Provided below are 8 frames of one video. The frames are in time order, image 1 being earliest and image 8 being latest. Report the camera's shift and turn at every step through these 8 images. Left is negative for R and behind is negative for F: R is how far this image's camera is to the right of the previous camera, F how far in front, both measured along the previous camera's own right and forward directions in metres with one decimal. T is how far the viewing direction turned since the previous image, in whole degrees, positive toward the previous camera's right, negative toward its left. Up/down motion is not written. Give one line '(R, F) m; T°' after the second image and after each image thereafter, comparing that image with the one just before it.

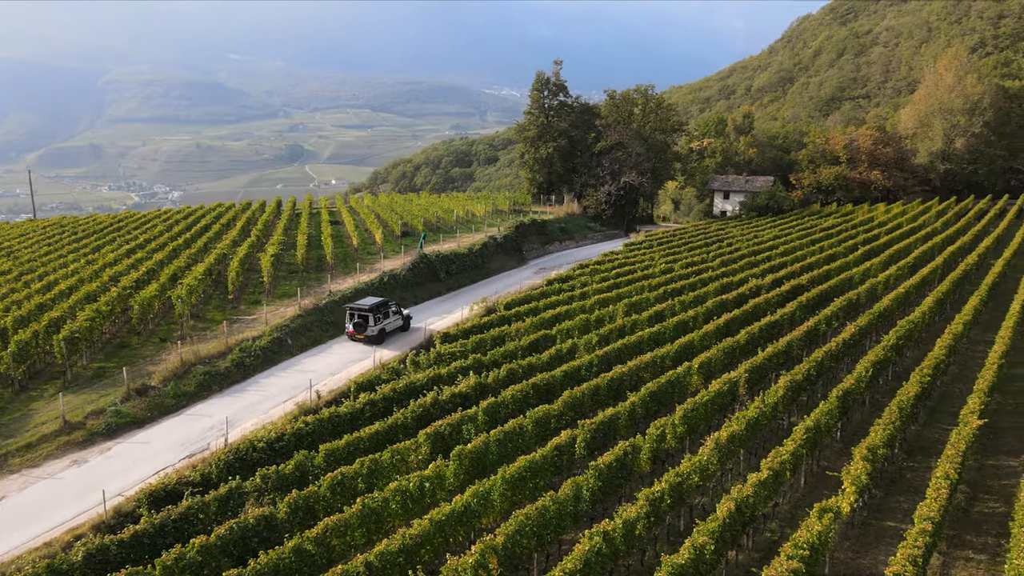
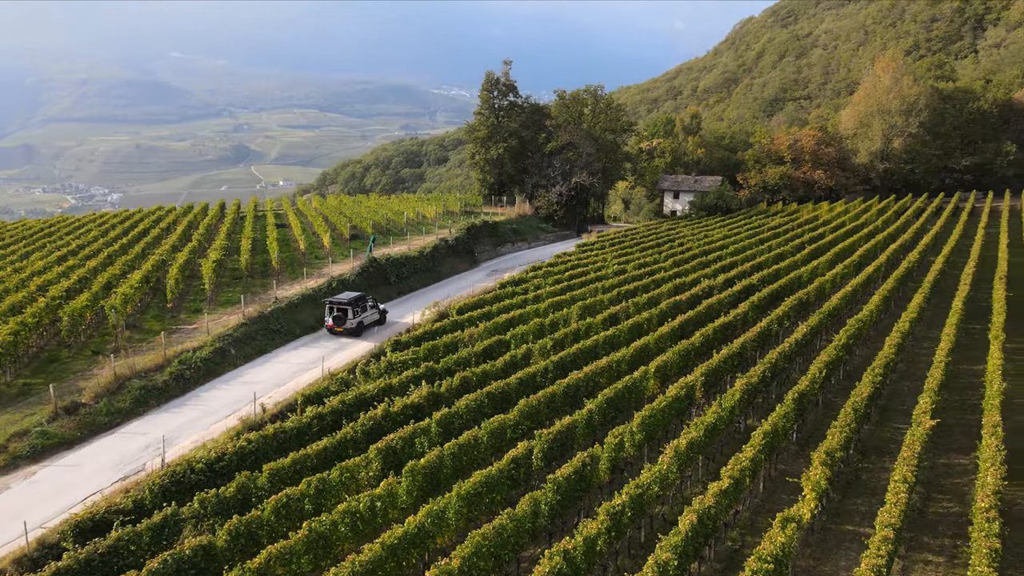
(0.0, +0.4) m; +4°
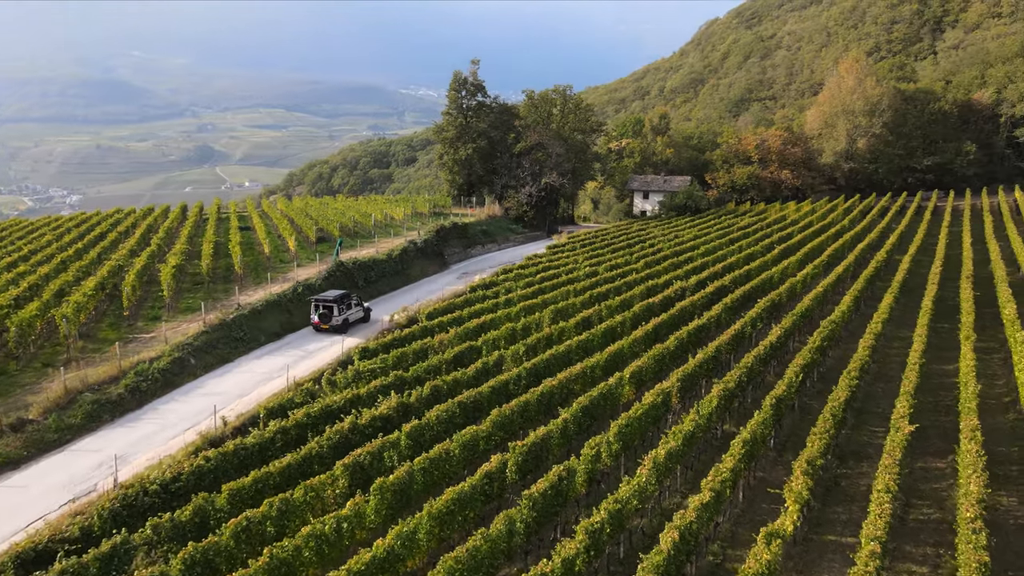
(0.0, +0.4) m; +2°
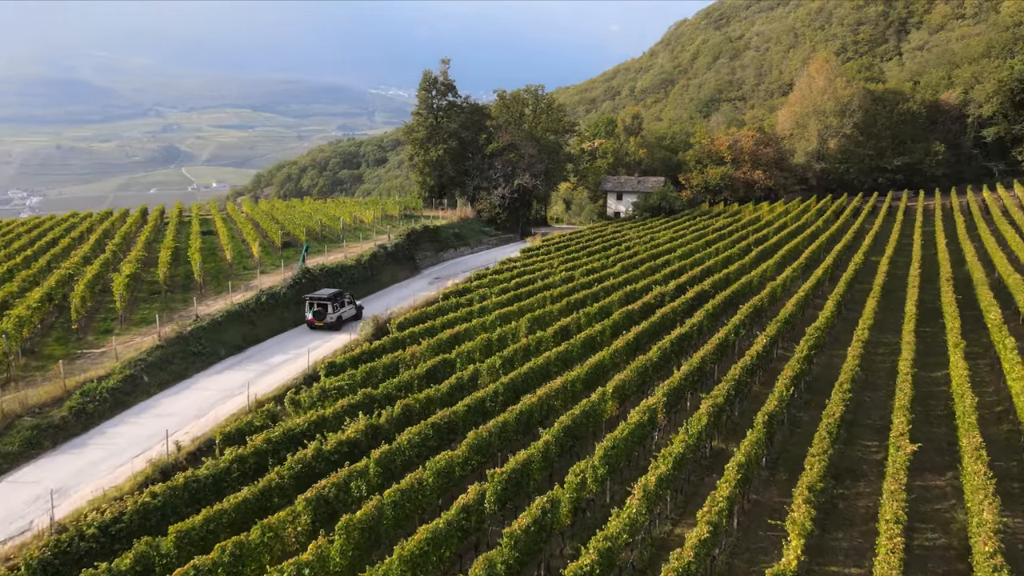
(-0.1, +0.9) m; +2°
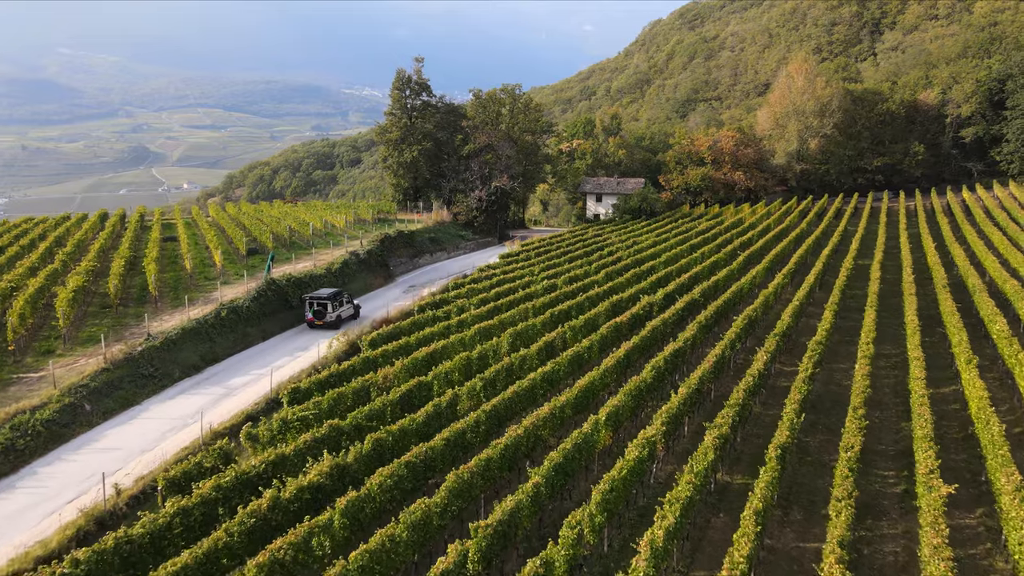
(-0.1, +1.4) m; +2°
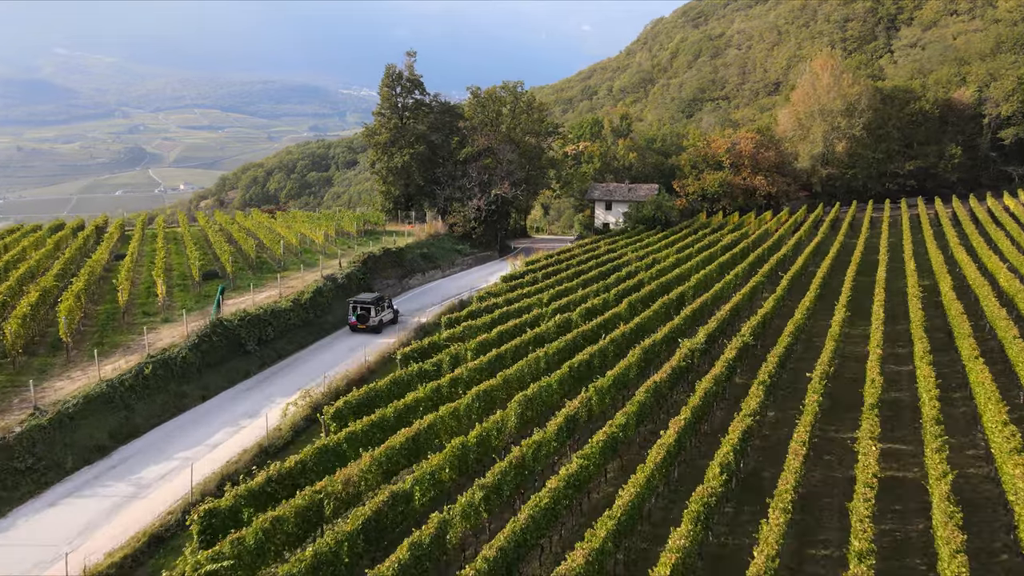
(-0.2, +4.8) m; 0°
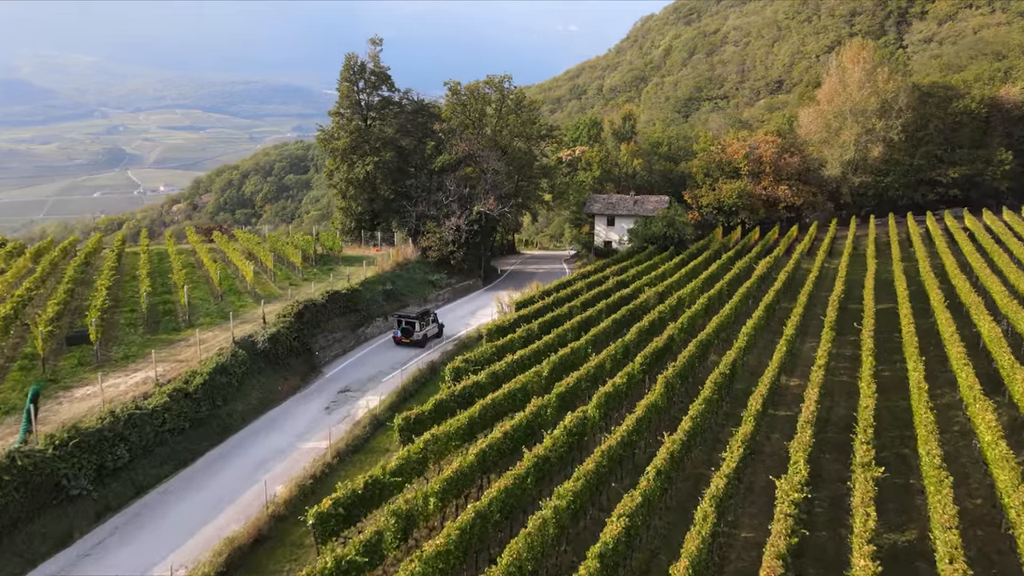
(0.0, +7.5) m; +1°
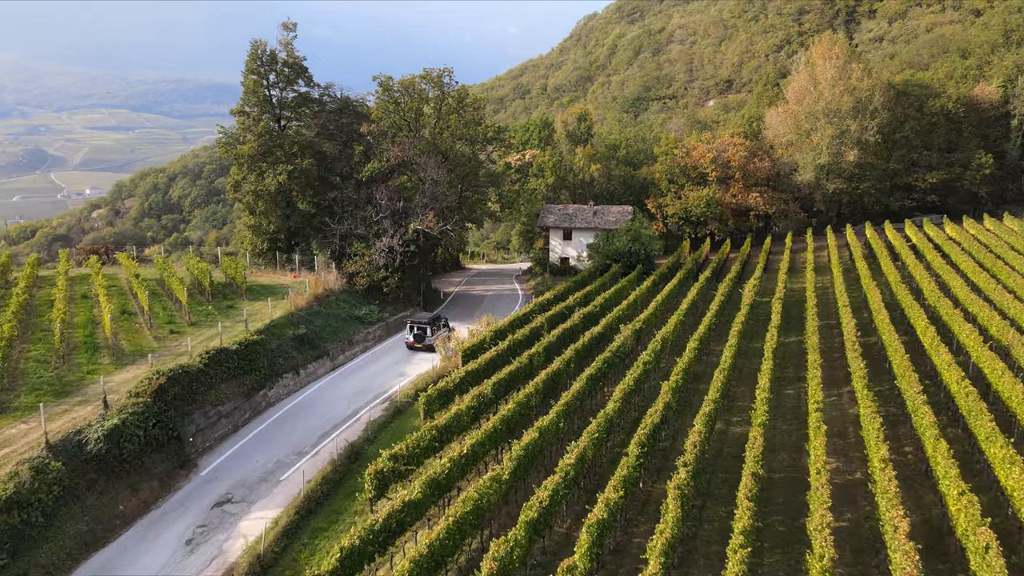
(0.0, +5.6) m; +4°
